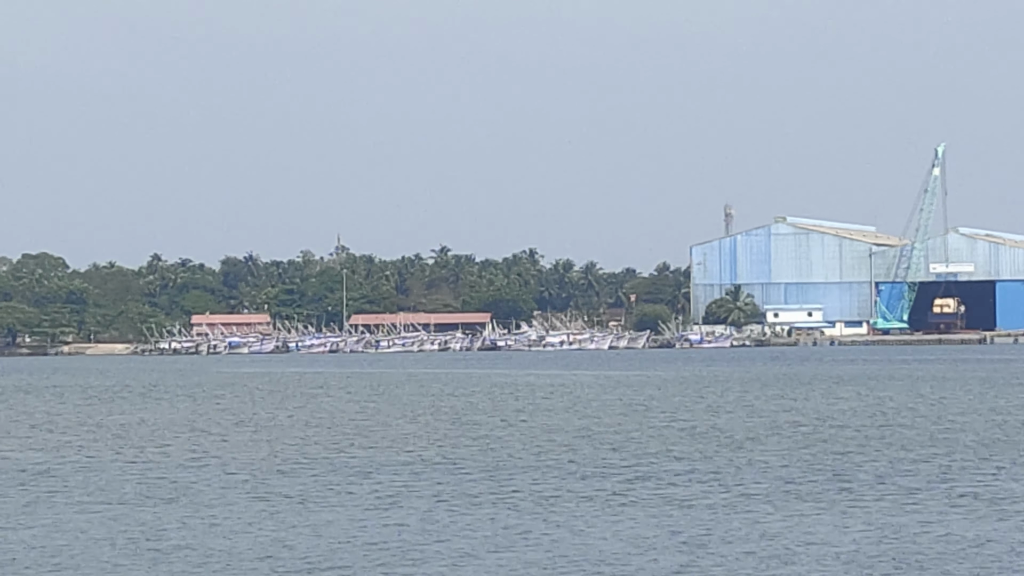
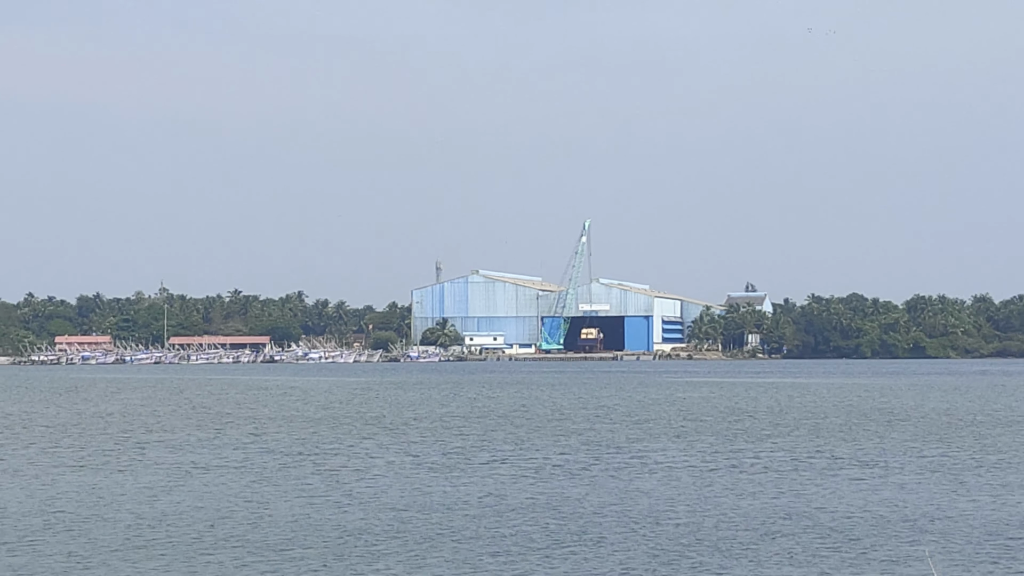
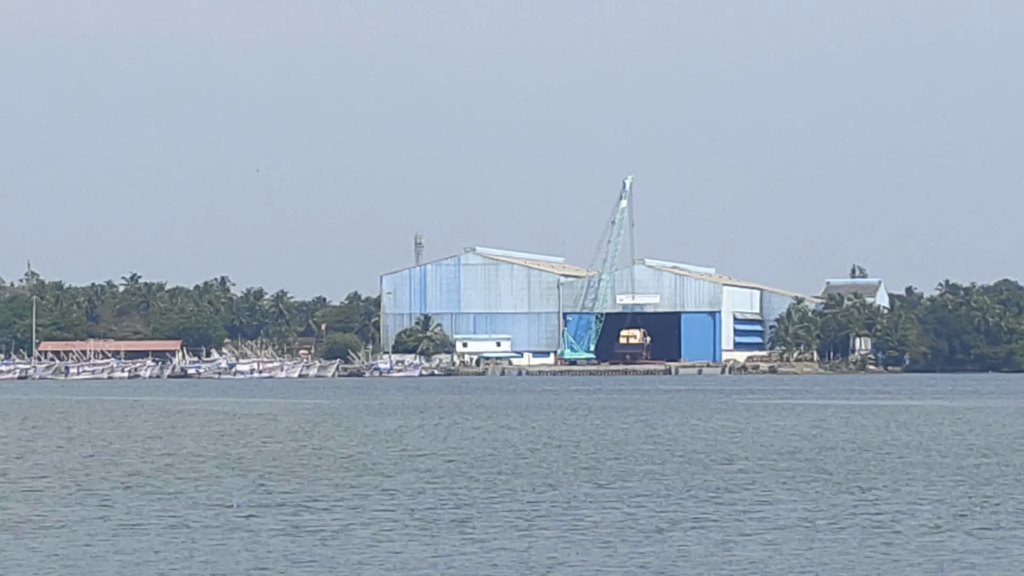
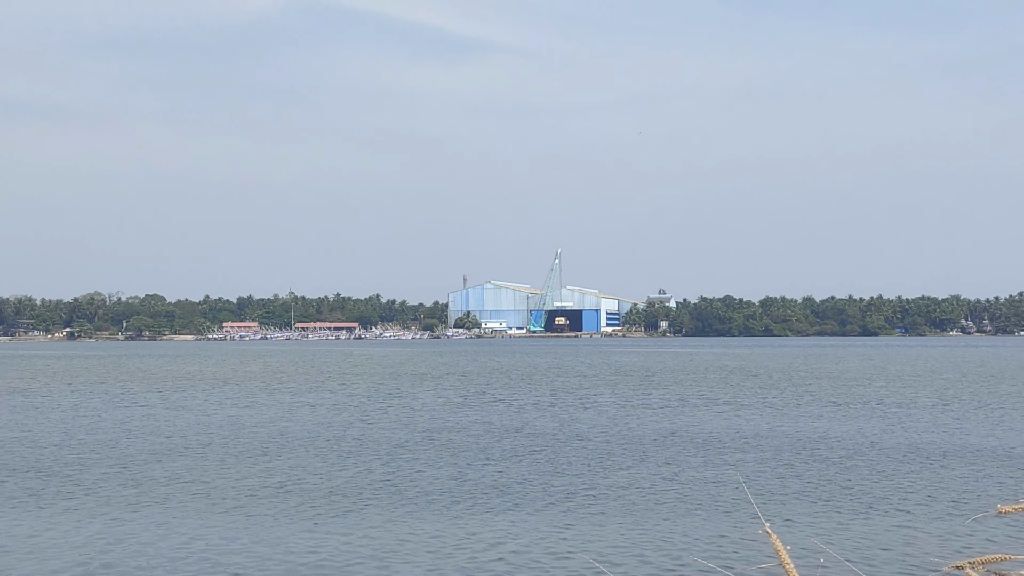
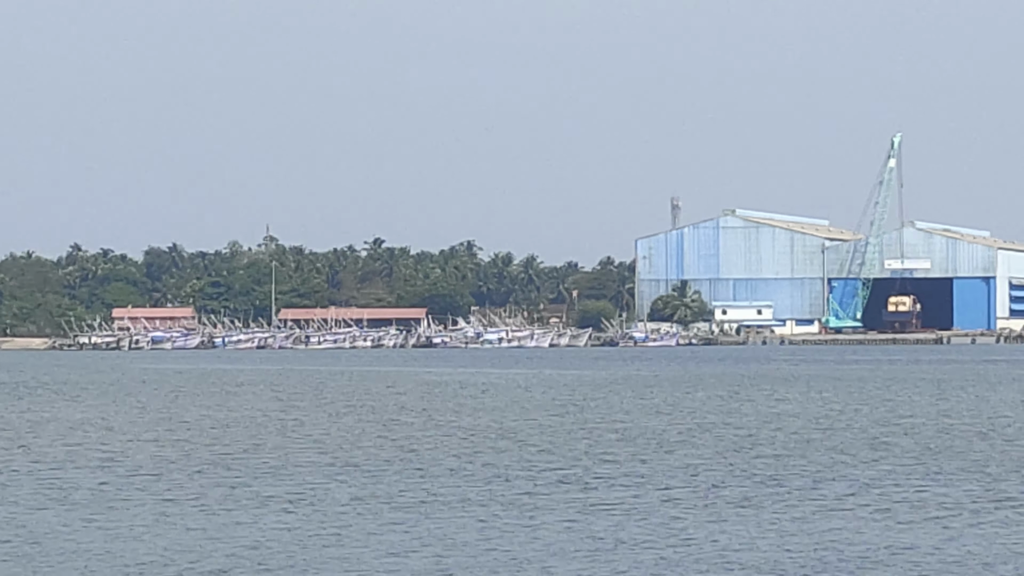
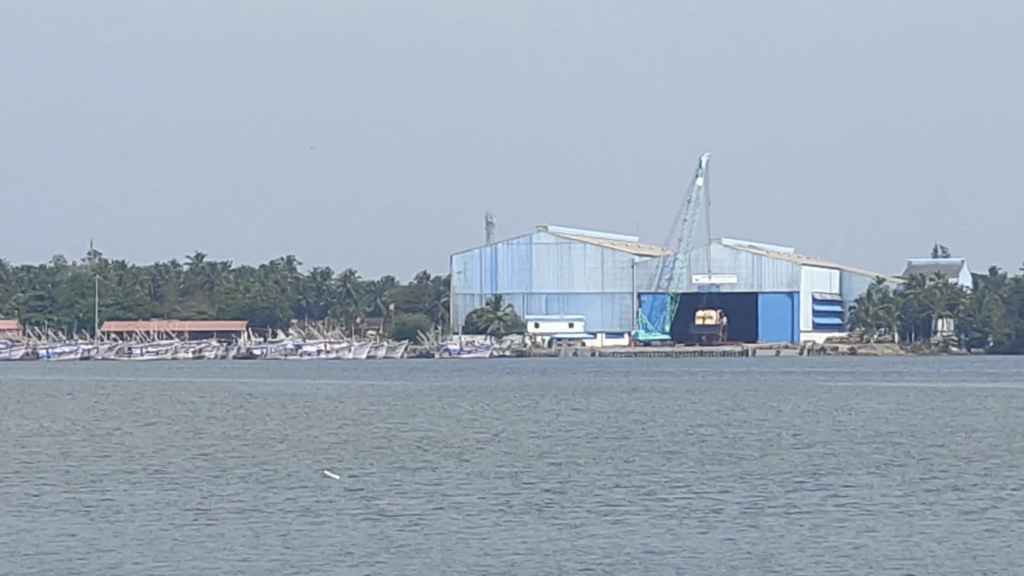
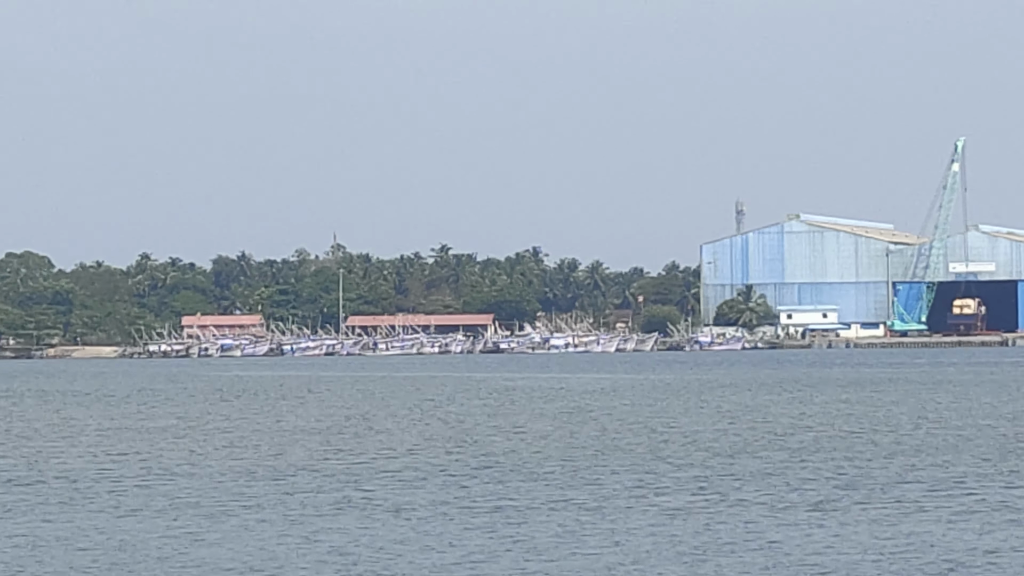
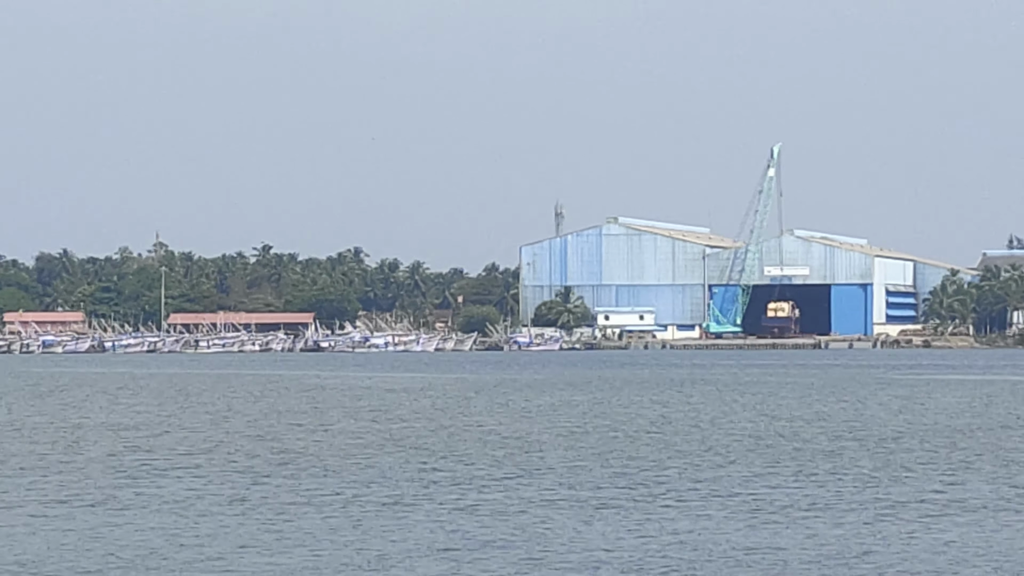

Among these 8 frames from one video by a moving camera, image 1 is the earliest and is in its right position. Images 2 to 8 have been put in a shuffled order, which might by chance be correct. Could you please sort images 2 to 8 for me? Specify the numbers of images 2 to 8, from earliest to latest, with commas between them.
7, 5, 8, 6, 3, 2, 4
